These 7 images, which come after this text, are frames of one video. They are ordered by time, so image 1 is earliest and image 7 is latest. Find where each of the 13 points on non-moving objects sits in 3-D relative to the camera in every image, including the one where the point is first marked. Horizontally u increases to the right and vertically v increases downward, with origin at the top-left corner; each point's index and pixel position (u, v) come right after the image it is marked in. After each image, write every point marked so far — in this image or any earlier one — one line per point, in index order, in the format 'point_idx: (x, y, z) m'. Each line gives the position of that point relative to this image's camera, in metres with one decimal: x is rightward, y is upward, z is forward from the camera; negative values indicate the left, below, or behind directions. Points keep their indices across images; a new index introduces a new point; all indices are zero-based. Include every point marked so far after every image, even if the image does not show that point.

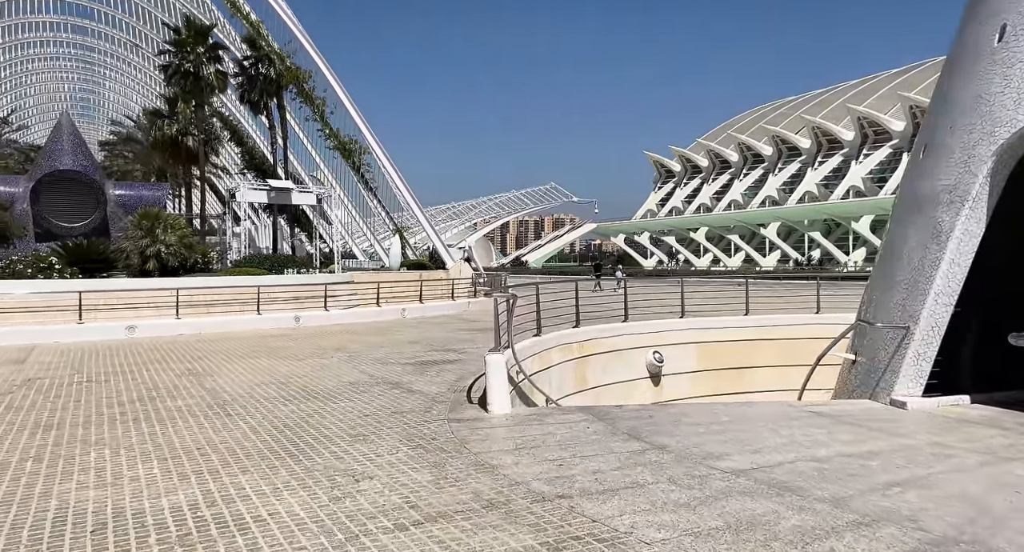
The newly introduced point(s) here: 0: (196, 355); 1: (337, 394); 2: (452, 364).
0: (-6.1, -1.5, +12.1) m
1: (-2.3, -1.6, +8.4) m
2: (-1.0, -1.5, +10.9) m
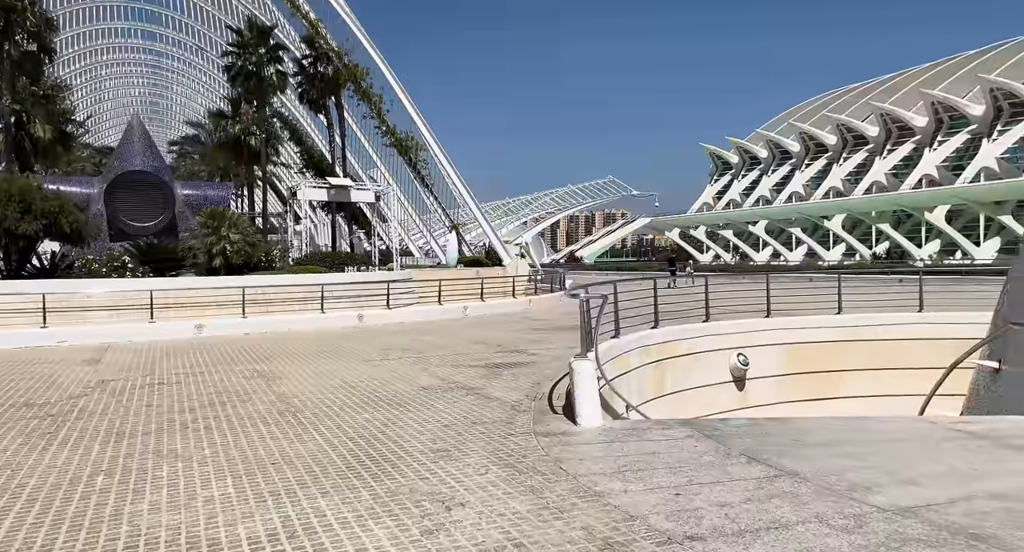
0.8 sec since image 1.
0: (-4.7, -1.5, +11.9) m
1: (-1.3, -1.6, +8.0) m
2: (+0.2, -1.5, +10.3) m
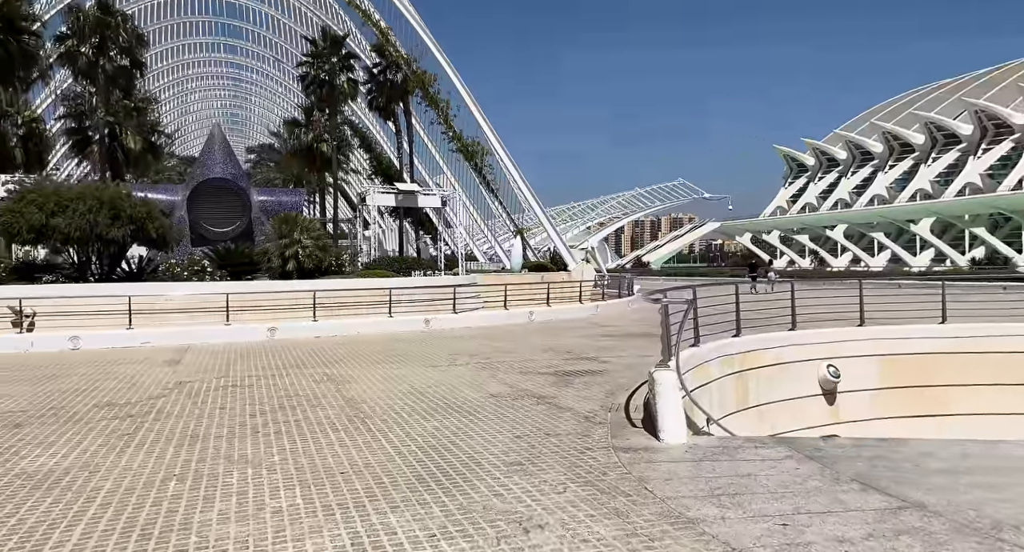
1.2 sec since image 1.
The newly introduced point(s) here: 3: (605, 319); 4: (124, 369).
0: (-3.4, -1.6, +11.9) m
1: (-0.4, -1.6, +7.7) m
2: (+1.4, -1.6, +9.8) m
3: (+2.8, -1.3, +18.7) m
4: (-6.6, -1.6, +10.6) m
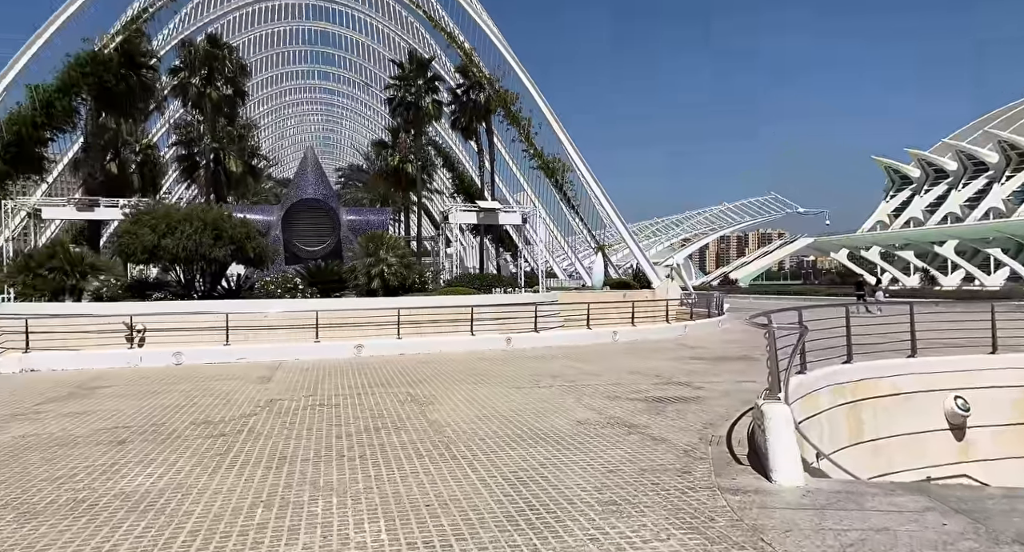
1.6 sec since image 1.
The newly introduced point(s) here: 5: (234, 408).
0: (-1.8, -2.0, +11.9) m
1: (+0.7, -1.9, +7.3) m
2: (+2.7, -1.9, +9.2) m
3: (+5.2, -1.8, +17.9) m
4: (-5.1, -1.9, +11.0) m
5: (-3.9, -1.8, +8.7) m
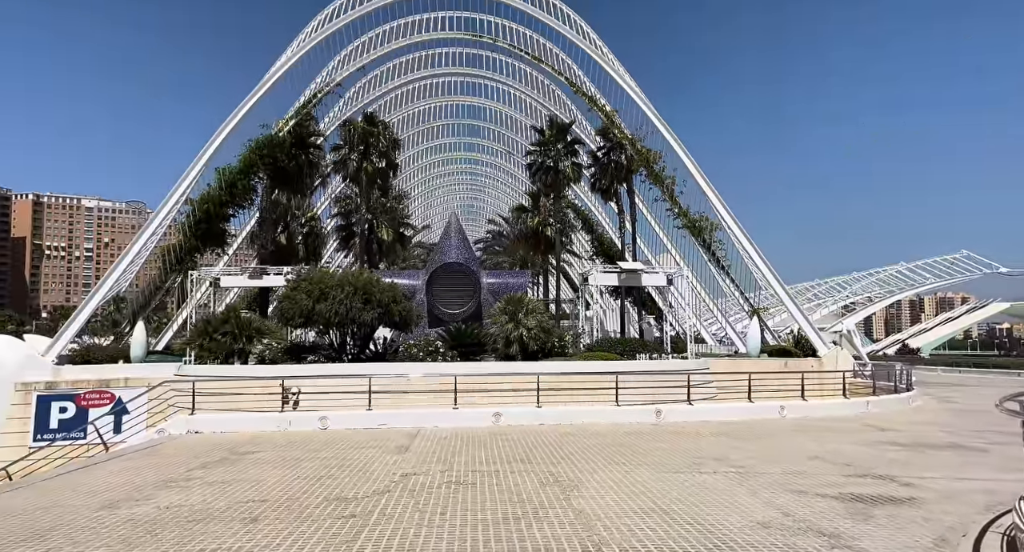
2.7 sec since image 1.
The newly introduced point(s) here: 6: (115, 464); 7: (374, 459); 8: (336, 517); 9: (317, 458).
0: (+0.9, -3.1, +10.8) m
1: (+2.2, -2.5, +5.8) m
2: (+4.6, -2.7, +7.3) m
3: (+8.9, -3.5, +15.2) m
4: (-2.6, -3.0, +10.7) m
5: (-1.9, -2.7, +8.2) m
6: (-6.5, -3.1, +10.3) m
7: (-2.2, -3.0, +10.2) m
8: (-1.8, -2.5, +6.5) m
9: (-3.2, -2.9, +10.2) m
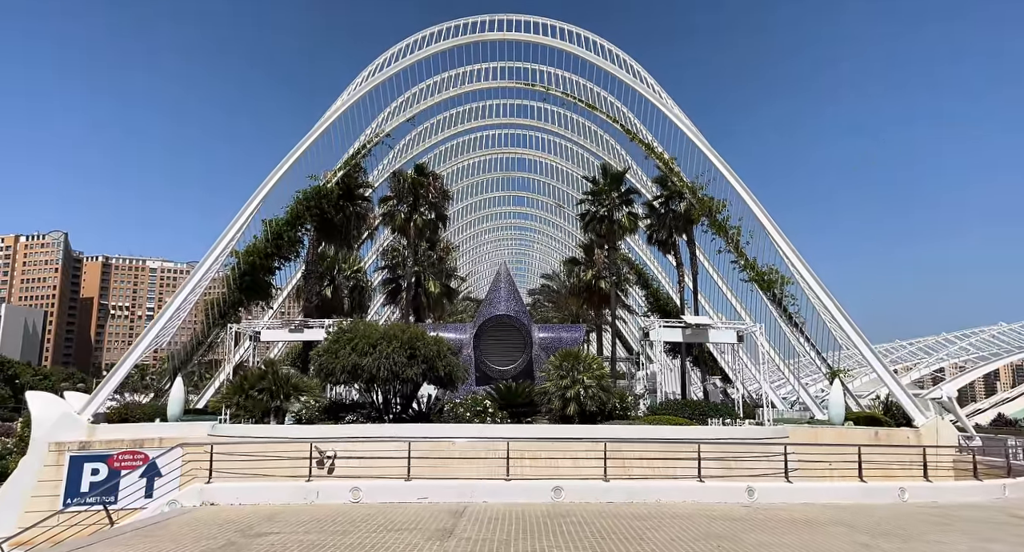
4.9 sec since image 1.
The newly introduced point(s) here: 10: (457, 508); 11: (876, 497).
0: (+1.8, -3.7, +8.6) m
1: (+2.8, -2.7, +3.6) m
2: (+5.3, -3.0, +4.8) m
3: (+10.2, -4.5, +12.2) m
4: (-1.7, -3.6, +8.7) m
5: (-1.1, -3.1, +6.2) m
6: (-5.6, -3.7, +8.6) m
7: (-1.3, -3.5, +8.2) m
8: (-1.2, -2.7, +4.5) m
9: (-2.3, -3.5, +8.2) m
10: (-1.0, -4.2, +11.4) m
11: (+7.4, -4.5, +12.7) m
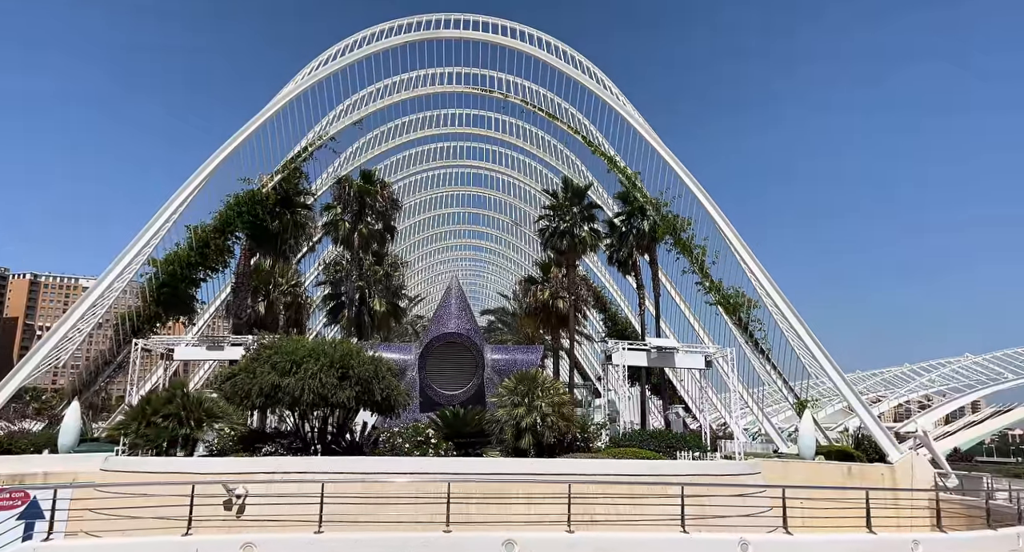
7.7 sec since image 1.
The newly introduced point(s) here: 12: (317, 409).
0: (+1.2, -3.6, +6.2) m
1: (+2.5, -2.3, +1.3) m
2: (+4.9, -2.7, +2.7) m
3: (+9.2, -4.7, +10.4) m
4: (-2.3, -3.4, +6.1) m
5: (-1.6, -2.8, +3.7) m
6: (-6.2, -3.4, +5.7) m
7: (-1.9, -3.3, +5.6) m
8: (-1.5, -2.3, +2.0) m
9: (-2.9, -3.3, +5.6) m
10: (-1.9, -4.1, +8.8) m
11: (+6.4, -4.6, +10.7) m
12: (-6.1, -4.1, +19.4) m
